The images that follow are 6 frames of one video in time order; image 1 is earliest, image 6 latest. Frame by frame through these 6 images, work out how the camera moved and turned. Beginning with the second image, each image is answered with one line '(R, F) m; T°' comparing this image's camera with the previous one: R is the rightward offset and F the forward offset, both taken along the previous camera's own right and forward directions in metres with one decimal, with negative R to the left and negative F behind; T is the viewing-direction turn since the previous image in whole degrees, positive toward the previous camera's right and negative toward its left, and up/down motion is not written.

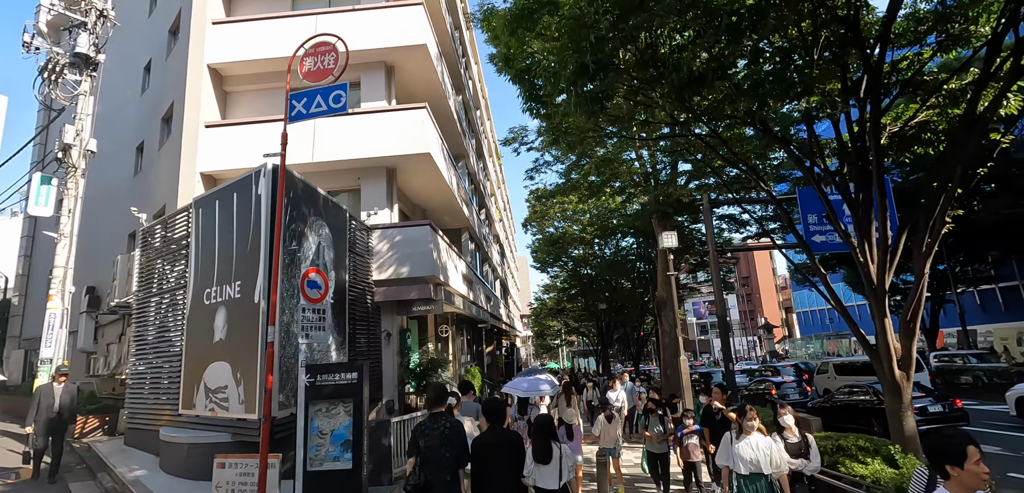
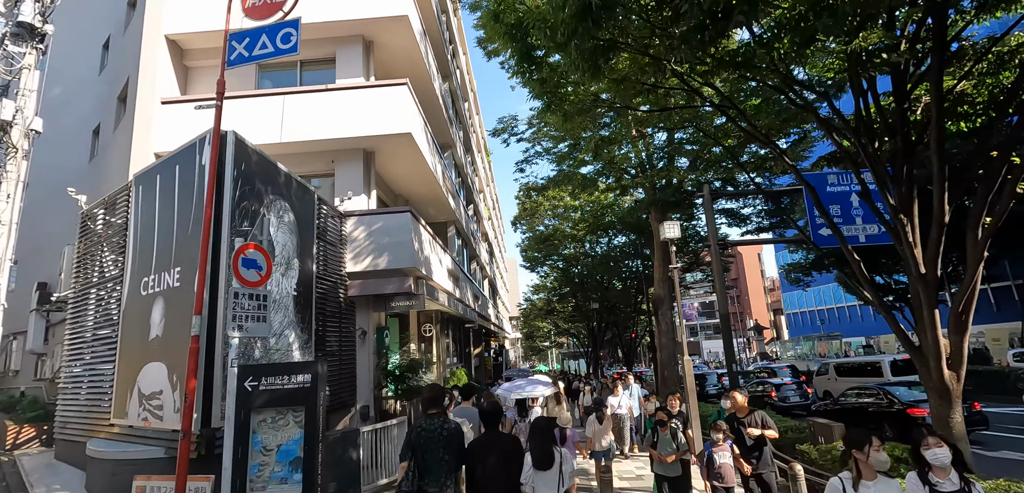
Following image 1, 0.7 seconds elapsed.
(0.0, +1.0) m; +1°
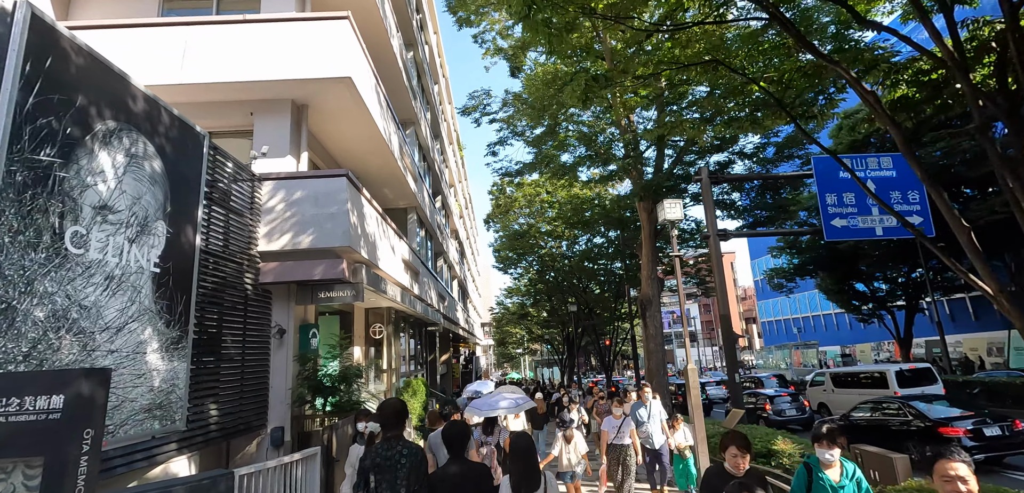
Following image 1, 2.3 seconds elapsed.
(+0.2, +2.1) m; +3°
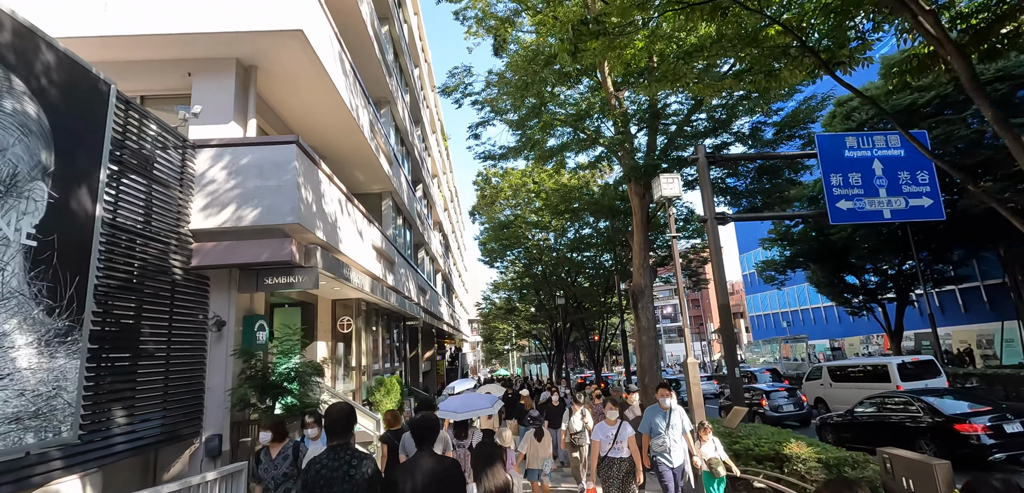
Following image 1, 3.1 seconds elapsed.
(+0.2, +1.0) m; +1°
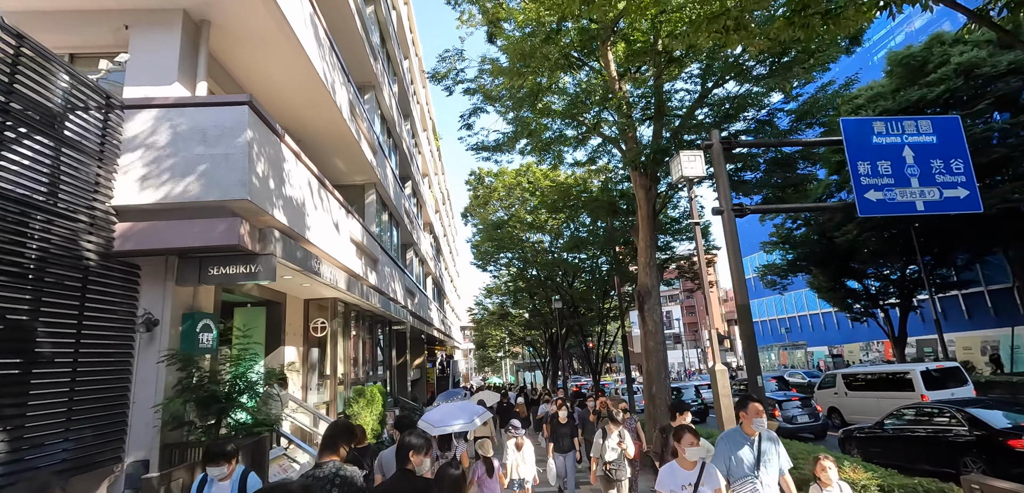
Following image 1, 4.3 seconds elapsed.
(0.0, +1.1) m; +1°
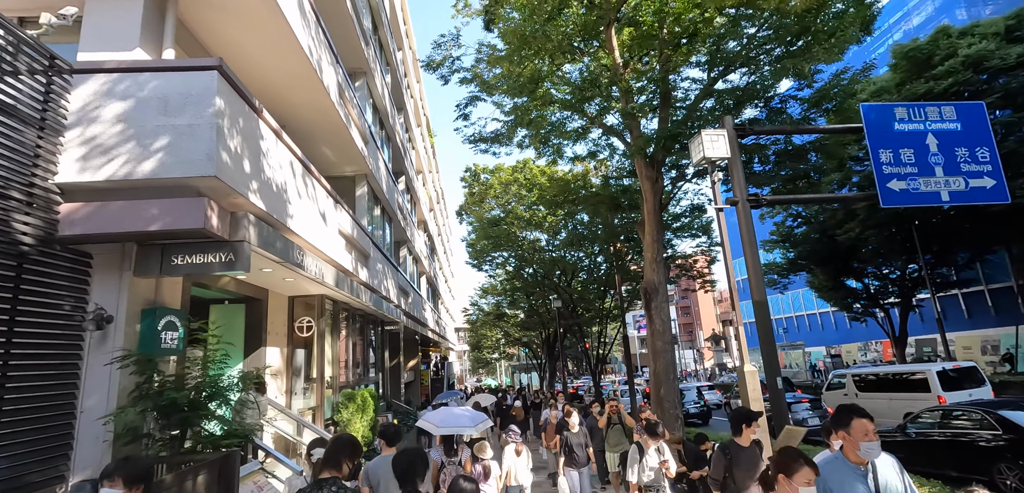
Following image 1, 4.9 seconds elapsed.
(-0.1, +0.7) m; +1°
